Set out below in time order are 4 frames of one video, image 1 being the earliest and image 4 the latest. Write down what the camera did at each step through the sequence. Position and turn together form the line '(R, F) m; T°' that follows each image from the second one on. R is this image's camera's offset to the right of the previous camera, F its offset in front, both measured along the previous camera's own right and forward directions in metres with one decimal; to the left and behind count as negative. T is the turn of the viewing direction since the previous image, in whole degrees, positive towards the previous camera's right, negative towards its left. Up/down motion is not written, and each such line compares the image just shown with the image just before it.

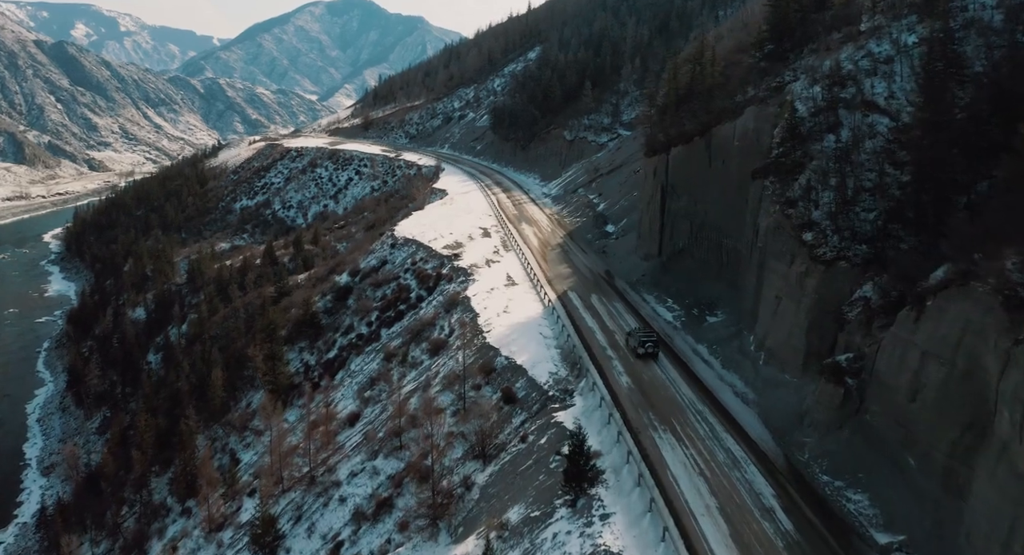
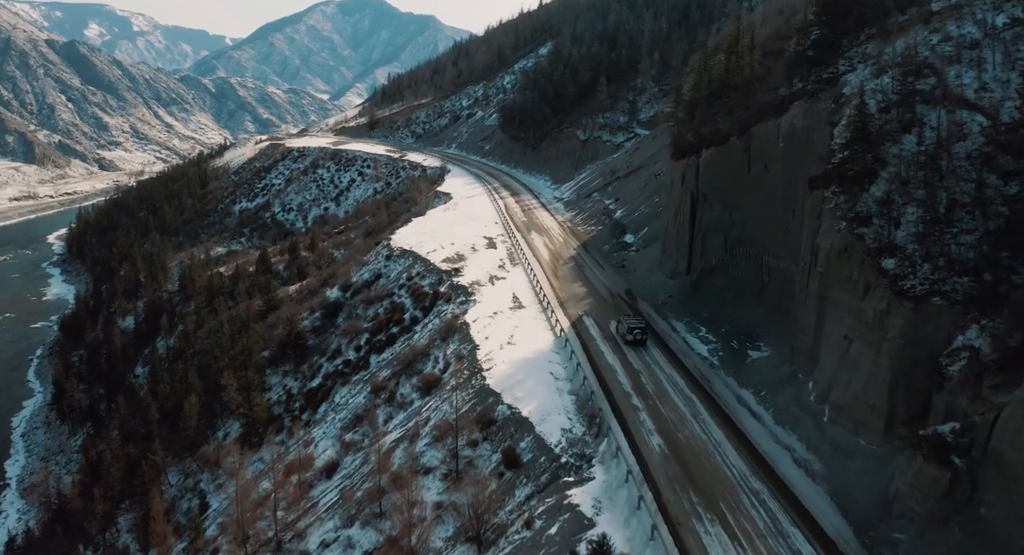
(+0.2, +4.3) m; -1°
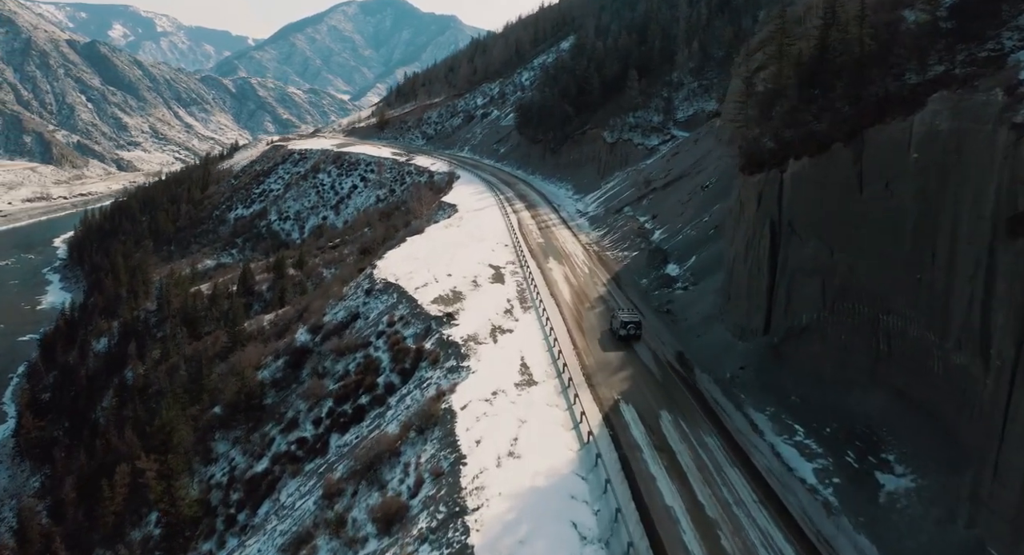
(+0.4, +8.1) m; -2°
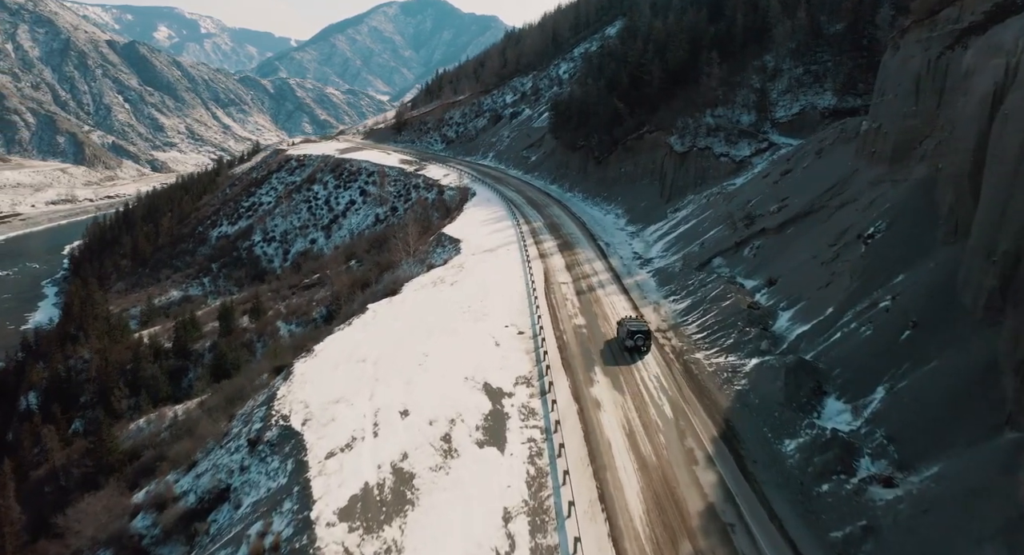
(+0.6, +14.8) m; -3°
